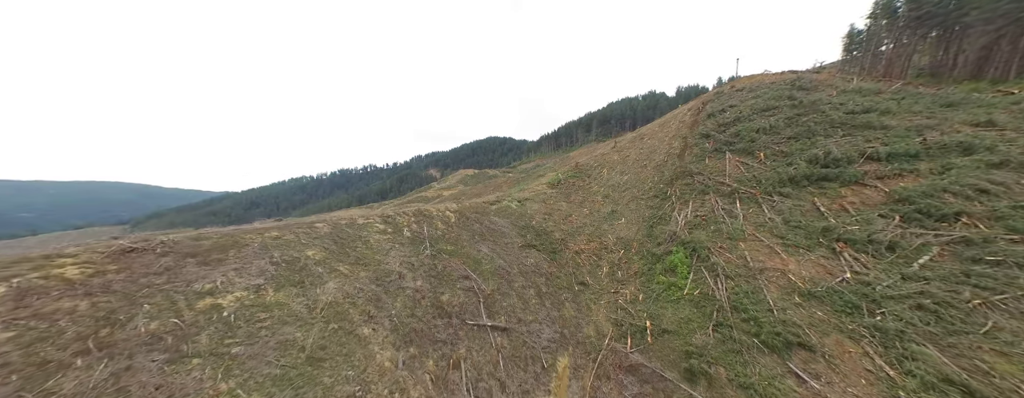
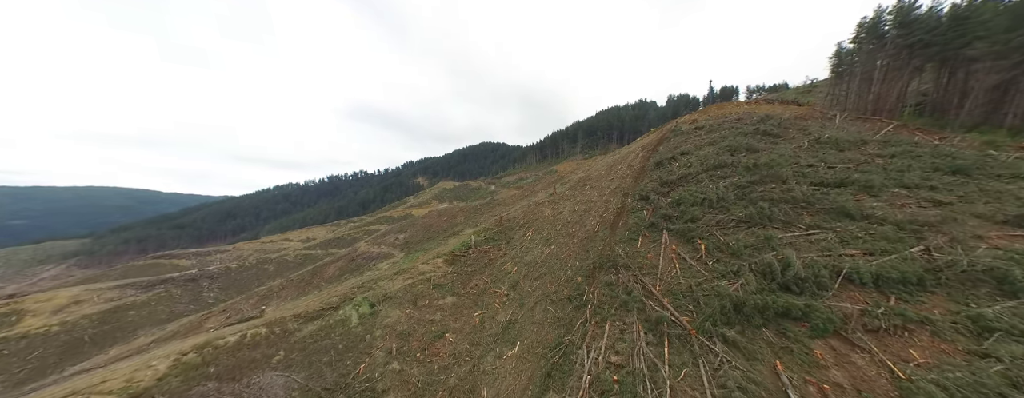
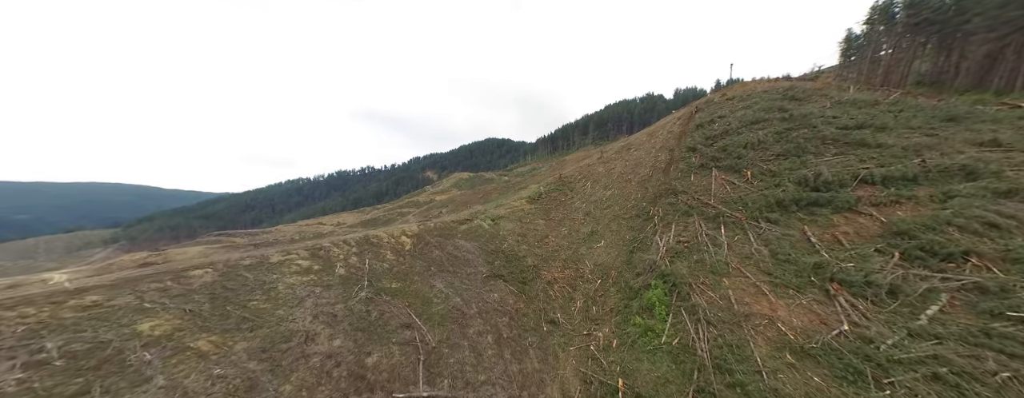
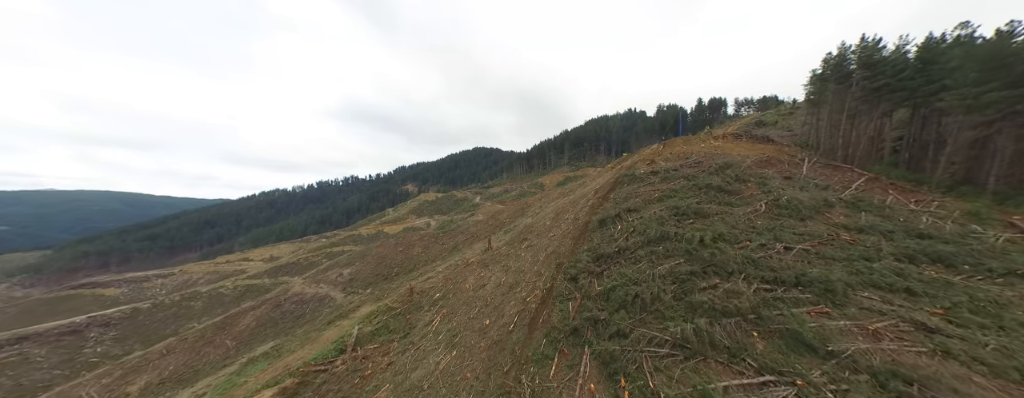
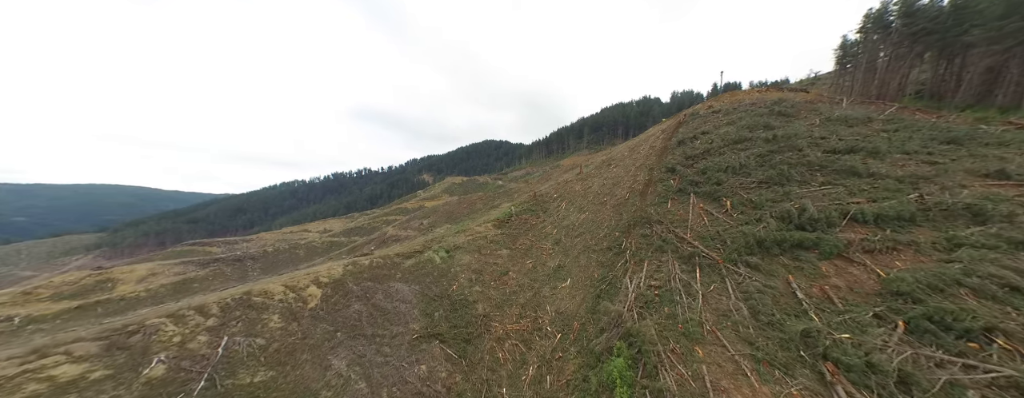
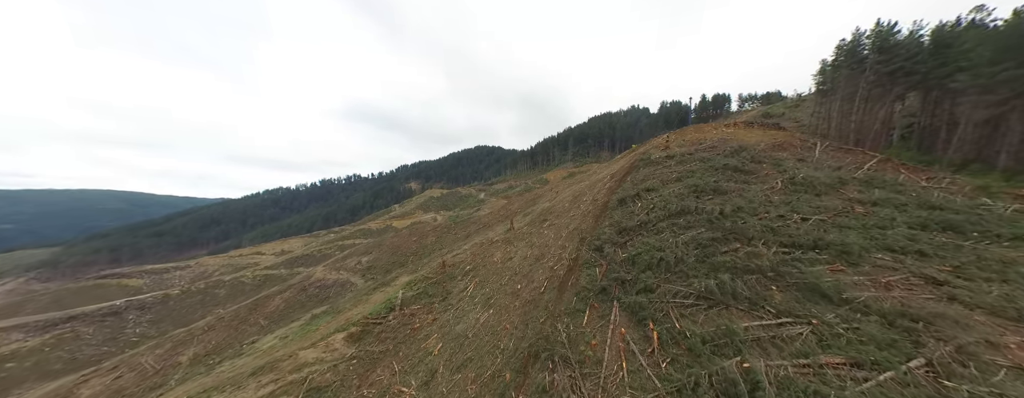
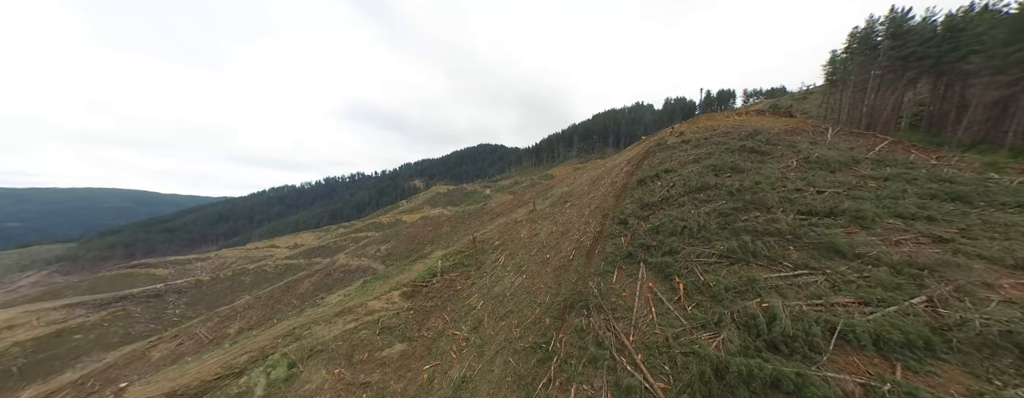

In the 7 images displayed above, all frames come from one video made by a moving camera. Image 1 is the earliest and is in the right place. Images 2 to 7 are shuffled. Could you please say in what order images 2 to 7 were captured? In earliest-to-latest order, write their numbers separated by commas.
3, 5, 2, 7, 6, 4
